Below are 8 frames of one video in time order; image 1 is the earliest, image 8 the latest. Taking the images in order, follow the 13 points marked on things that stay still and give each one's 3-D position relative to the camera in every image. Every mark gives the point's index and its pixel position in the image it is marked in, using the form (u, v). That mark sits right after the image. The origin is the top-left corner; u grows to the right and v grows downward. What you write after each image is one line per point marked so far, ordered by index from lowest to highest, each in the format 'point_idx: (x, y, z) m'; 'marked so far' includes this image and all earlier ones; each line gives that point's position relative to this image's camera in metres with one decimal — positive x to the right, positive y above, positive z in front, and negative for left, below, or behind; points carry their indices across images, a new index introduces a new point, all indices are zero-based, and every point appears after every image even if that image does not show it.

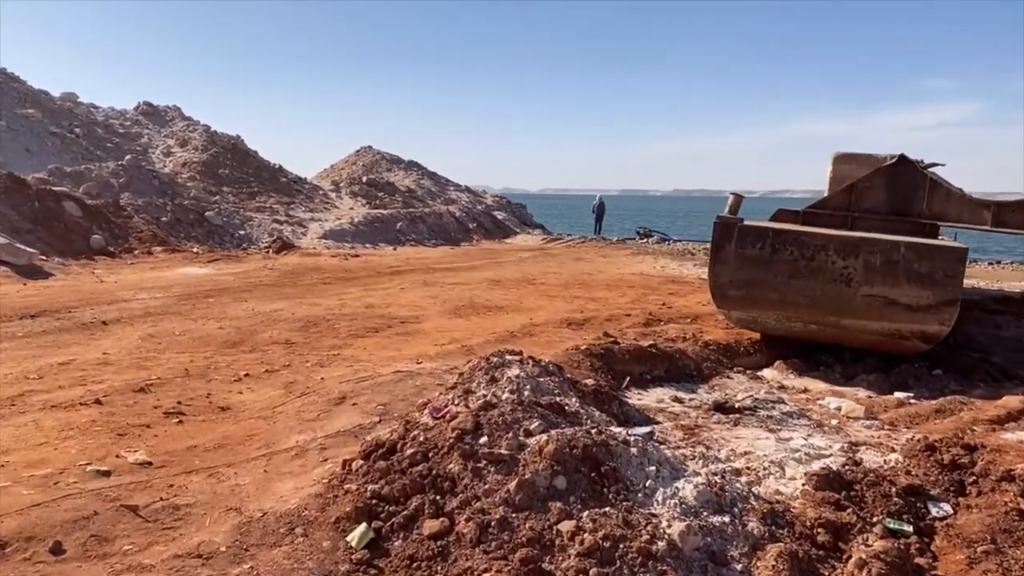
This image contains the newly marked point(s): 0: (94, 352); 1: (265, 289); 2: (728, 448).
0: (-3.7, -0.6, +7.1) m
1: (-3.5, 0.0, +11.3) m
2: (+1.5, -1.1, +5.7) m
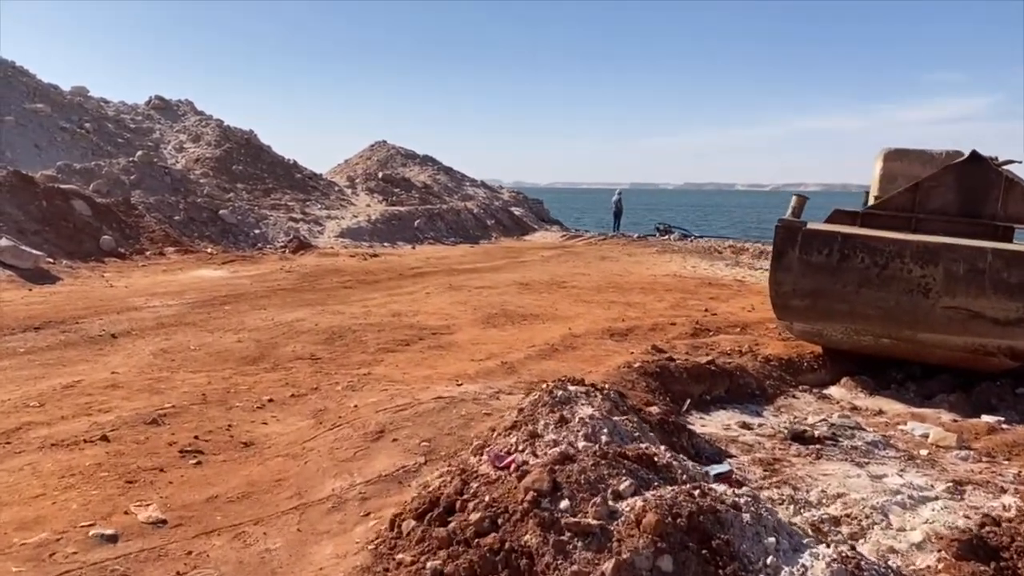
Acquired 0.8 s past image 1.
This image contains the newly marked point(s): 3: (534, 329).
0: (-3.3, -0.7, +6.5) m
1: (-3.0, -0.1, +10.6) m
2: (+1.9, -1.3, +5.0) m
3: (+0.2, -0.5, +8.9) m
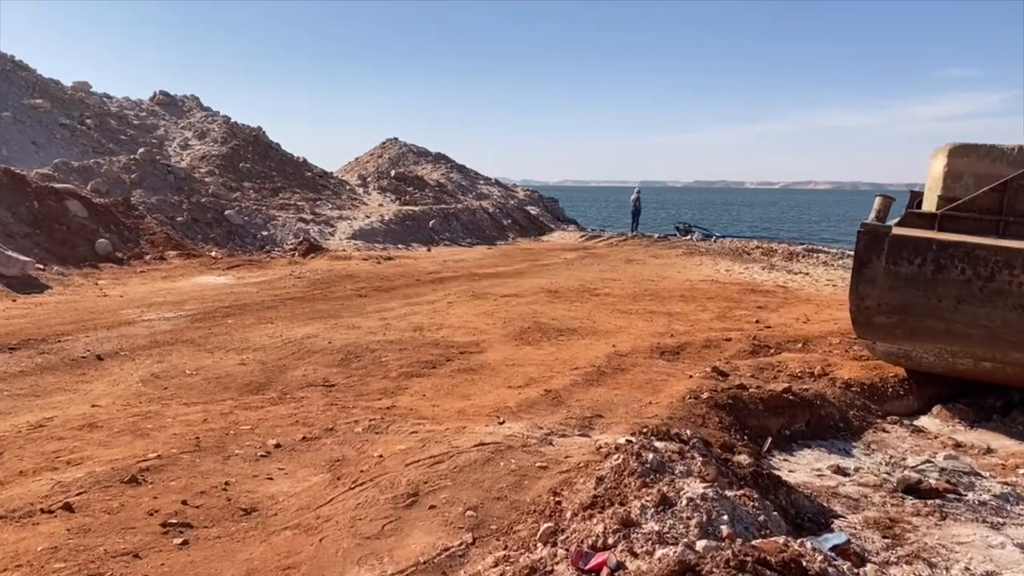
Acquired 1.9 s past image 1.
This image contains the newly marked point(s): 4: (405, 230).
0: (-3.0, -0.8, +5.5) m
1: (-2.6, -0.2, +9.7) m
2: (+2.2, -1.4, +4.0) m
3: (+0.6, -0.6, +7.9) m
4: (-2.6, +1.4, +19.4) m
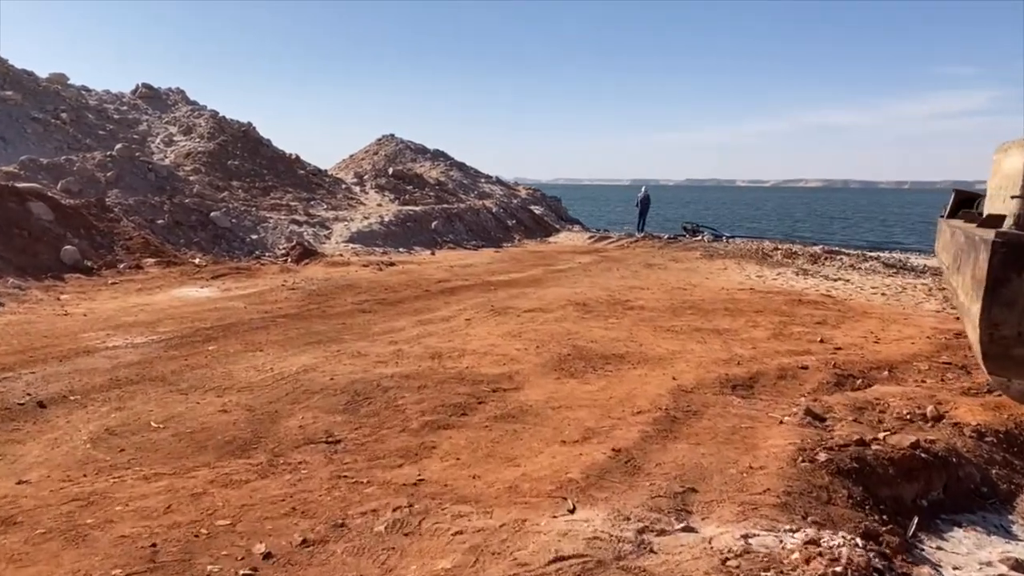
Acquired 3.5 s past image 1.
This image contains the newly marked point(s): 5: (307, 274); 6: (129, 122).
0: (-2.6, -1.0, +4.1) m
1: (-2.3, -0.4, +8.3) m
2: (+2.6, -1.6, +2.7) m
3: (+0.9, -0.7, +6.5) m
4: (-2.4, +1.3, +18.0) m
5: (-3.2, +0.2, +12.3) m
6: (-9.2, +4.0, +19.2) m
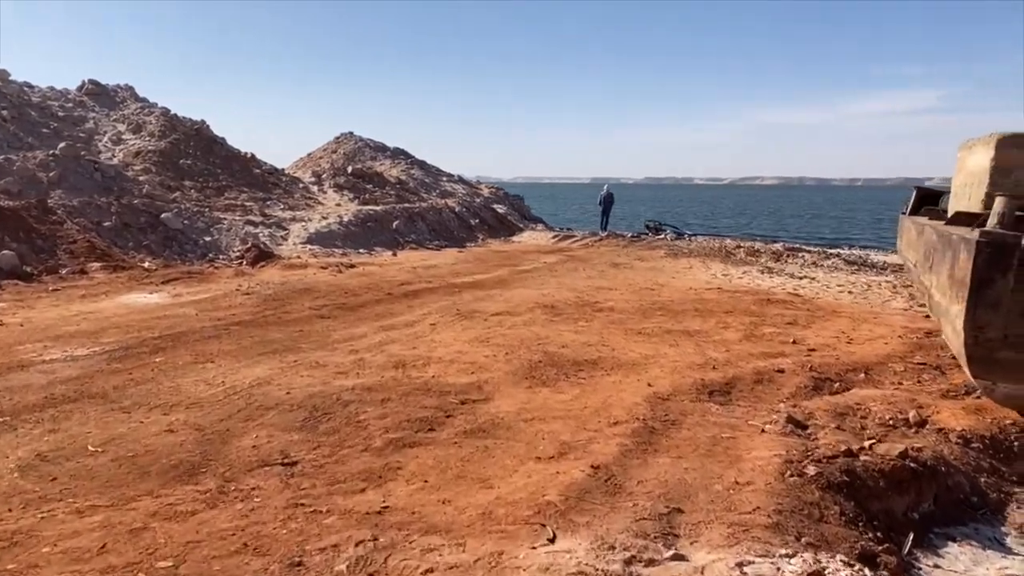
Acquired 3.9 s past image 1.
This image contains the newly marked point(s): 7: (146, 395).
0: (-2.7, -1.1, +3.7) m
1: (-2.6, -0.4, +7.9) m
2: (+2.5, -1.6, +2.5) m
3: (+0.7, -0.8, +6.2) m
4: (-3.2, +1.2, +17.6) m
5: (-3.7, +0.2, +11.9) m
6: (-10.1, +3.9, +18.5) m
7: (-2.6, -0.8, +5.6) m
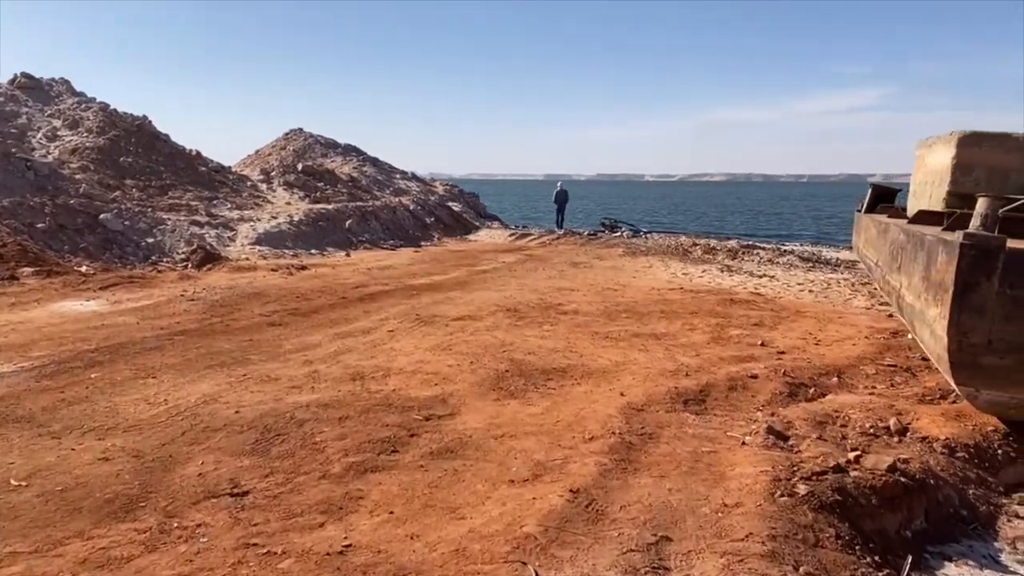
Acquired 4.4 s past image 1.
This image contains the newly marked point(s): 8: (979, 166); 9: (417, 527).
0: (-2.8, -1.1, +3.2) m
1: (-3.0, -0.5, +7.3) m
2: (+2.5, -1.6, +2.3) m
3: (+0.4, -0.8, +5.9) m
4: (-4.1, +1.2, +17.0) m
5: (-4.2, +0.1, +11.3) m
6: (-11.0, +3.8, +17.5) m
7: (-2.8, -0.8, +5.2) m
8: (+5.6, +1.5, +9.7) m
9: (-0.4, -1.1, +3.7) m
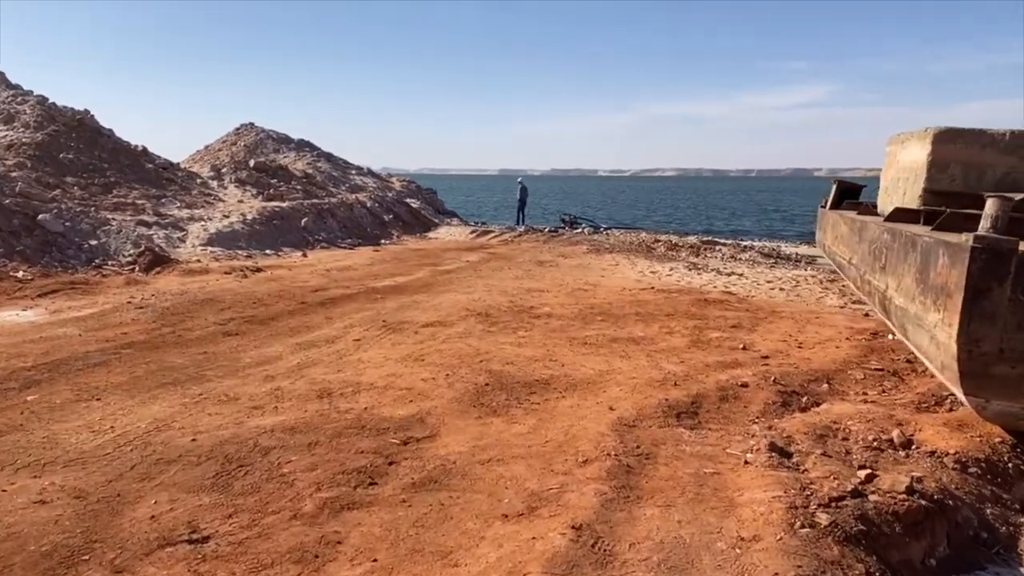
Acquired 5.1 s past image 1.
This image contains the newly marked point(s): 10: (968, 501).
0: (-2.8, -1.2, +2.6) m
1: (-3.2, -0.6, +6.8) m
2: (+2.6, -1.7, +2.0) m
3: (+0.3, -0.9, +5.5) m
4: (-4.8, +1.1, +16.4) m
5: (-4.7, 0.0, +10.6) m
6: (-11.8, +3.7, +16.4) m
7: (-2.8, -0.9, +4.6) m
8: (+5.3, +1.5, +9.6) m
9: (-0.4, -1.2, +3.3) m
10: (+2.6, -1.2, +4.5) m
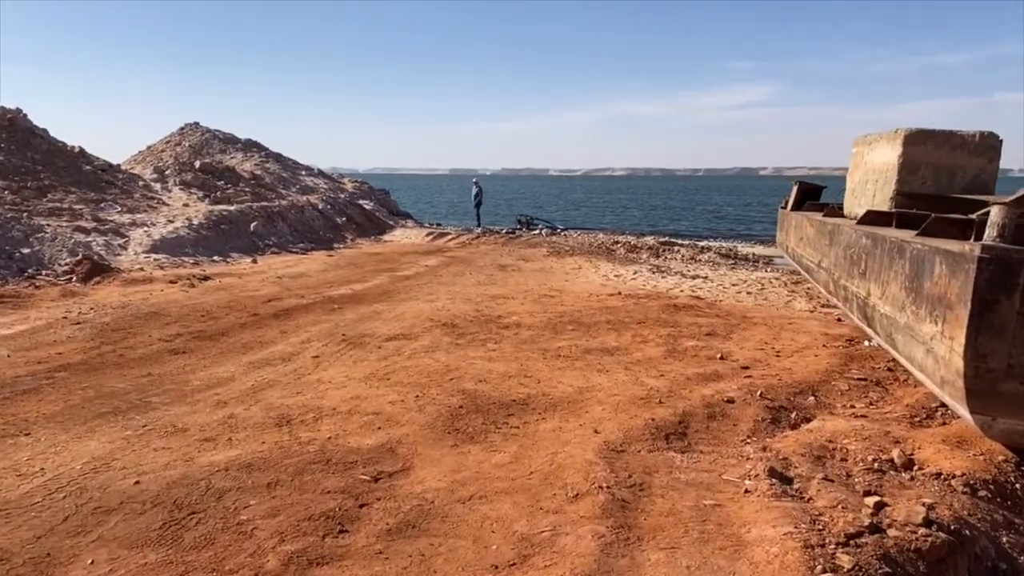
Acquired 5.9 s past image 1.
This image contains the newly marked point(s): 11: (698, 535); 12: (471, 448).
0: (-2.7, -1.4, +2.0) m
1: (-3.4, -0.7, +6.1) m
2: (+2.7, -1.8, +1.7) m
3: (+0.2, -1.0, +5.1) m
4: (-5.6, +1.0, +15.6) m
5: (-5.1, -0.1, +9.9) m
6: (-12.6, +3.4, +15.3) m
7: (-2.9, -1.1, +4.0) m
8: (+4.9, +1.5, +9.5) m
9: (-0.4, -1.3, +2.9) m
10: (+2.5, -1.3, +4.3) m
11: (+0.9, -1.2, +3.9) m
12: (-0.3, -1.0, +5.0) m
